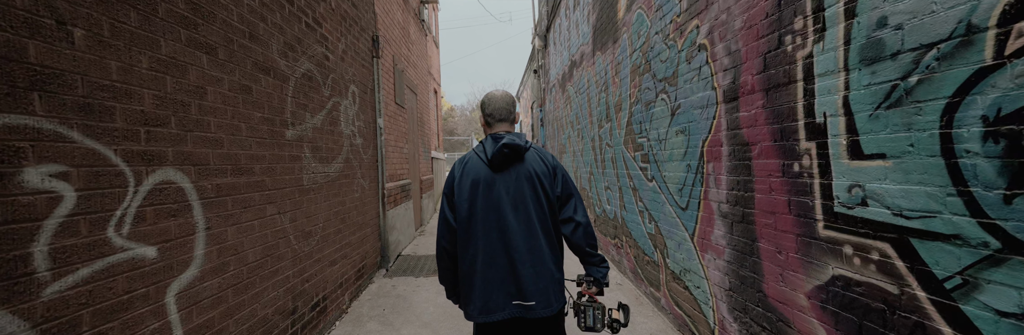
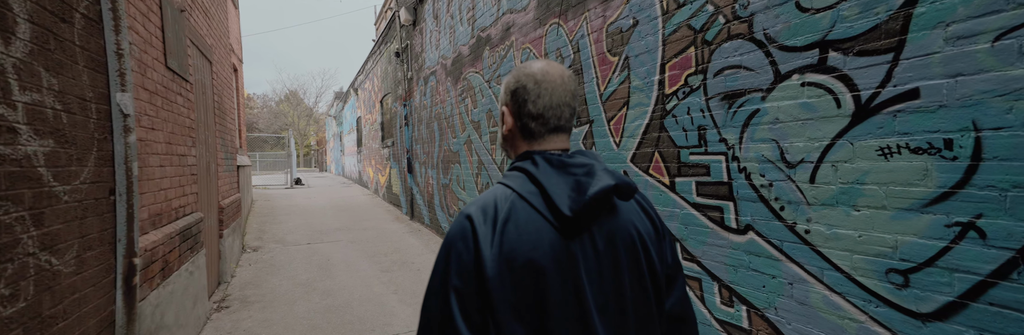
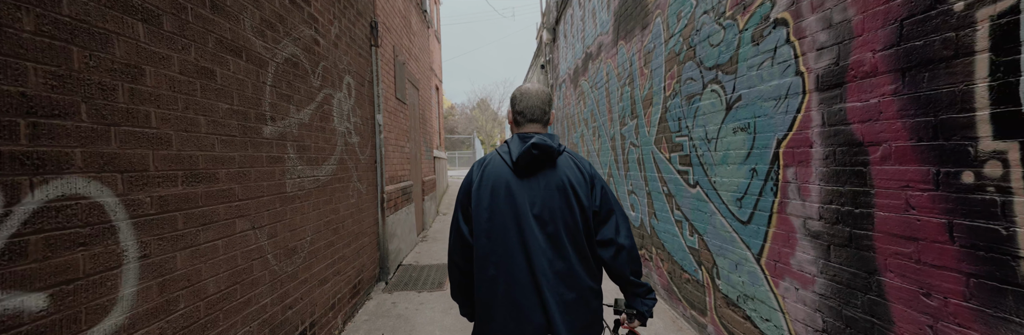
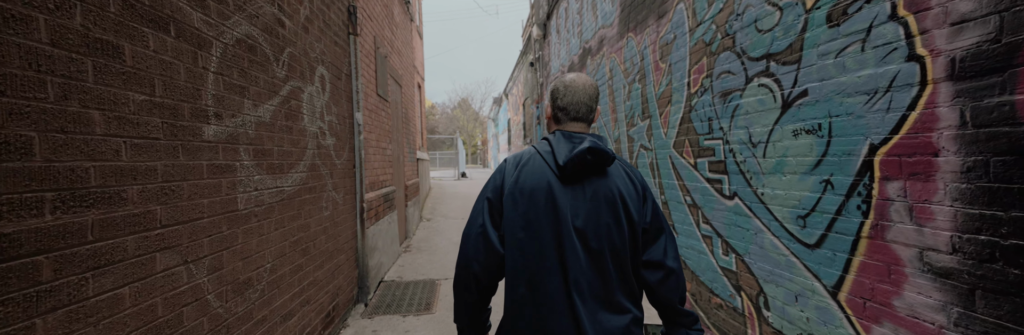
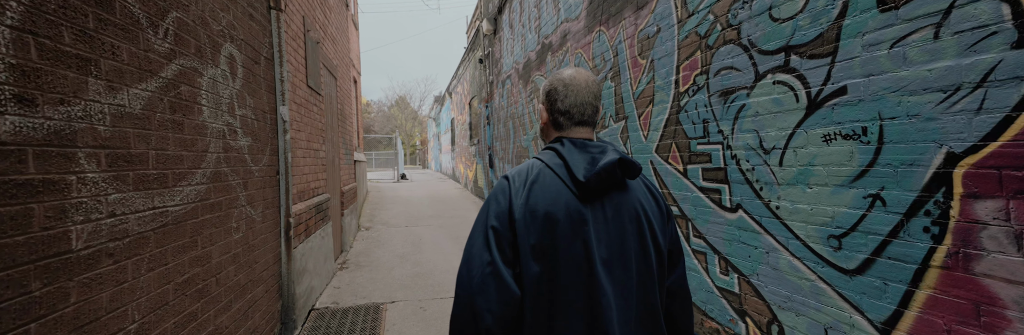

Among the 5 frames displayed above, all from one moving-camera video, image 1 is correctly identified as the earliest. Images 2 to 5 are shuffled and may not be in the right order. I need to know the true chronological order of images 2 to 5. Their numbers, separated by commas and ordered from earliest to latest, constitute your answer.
3, 4, 5, 2
